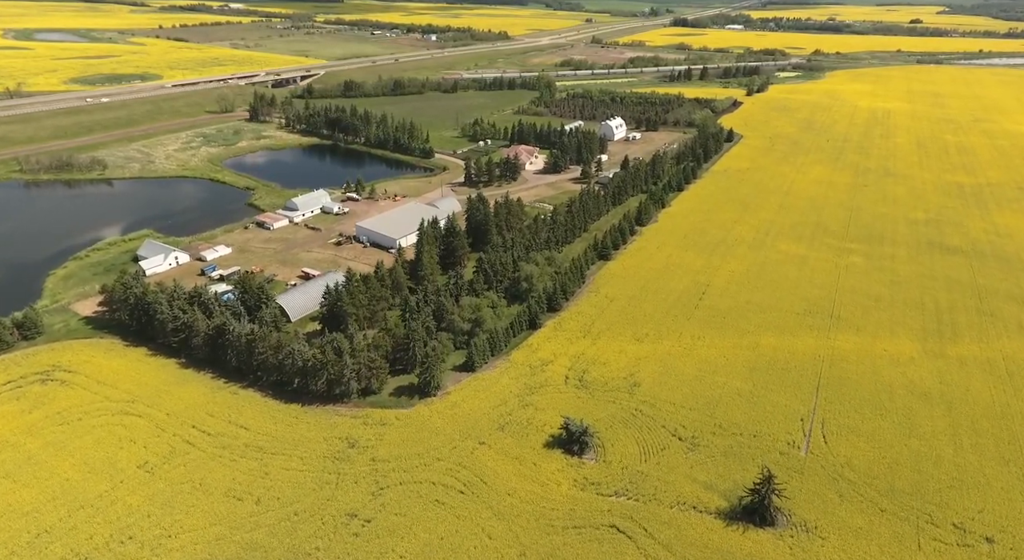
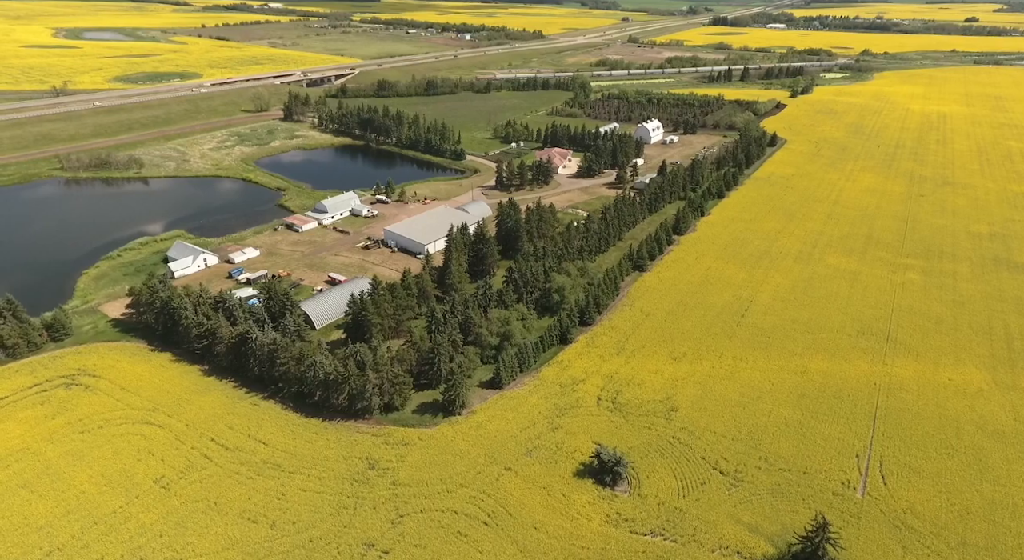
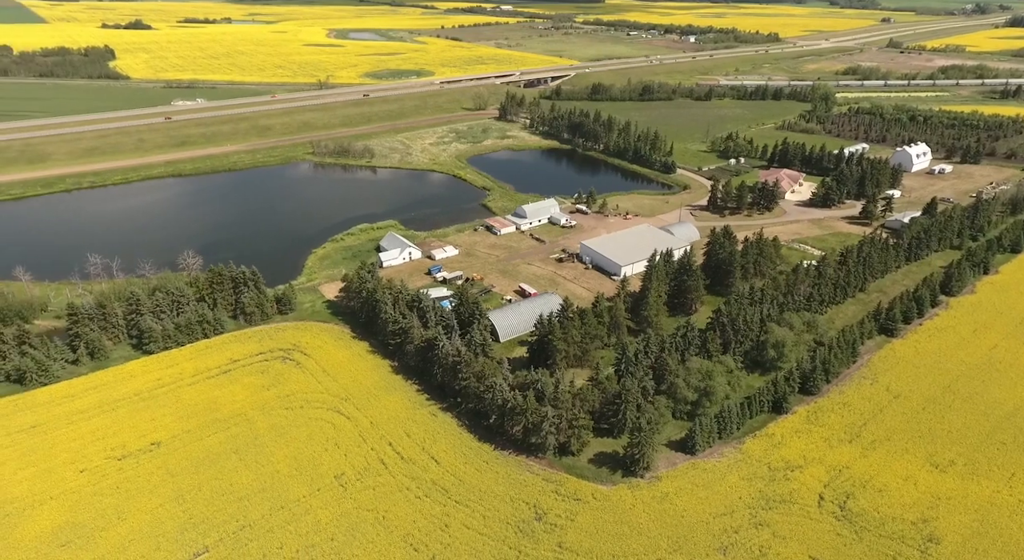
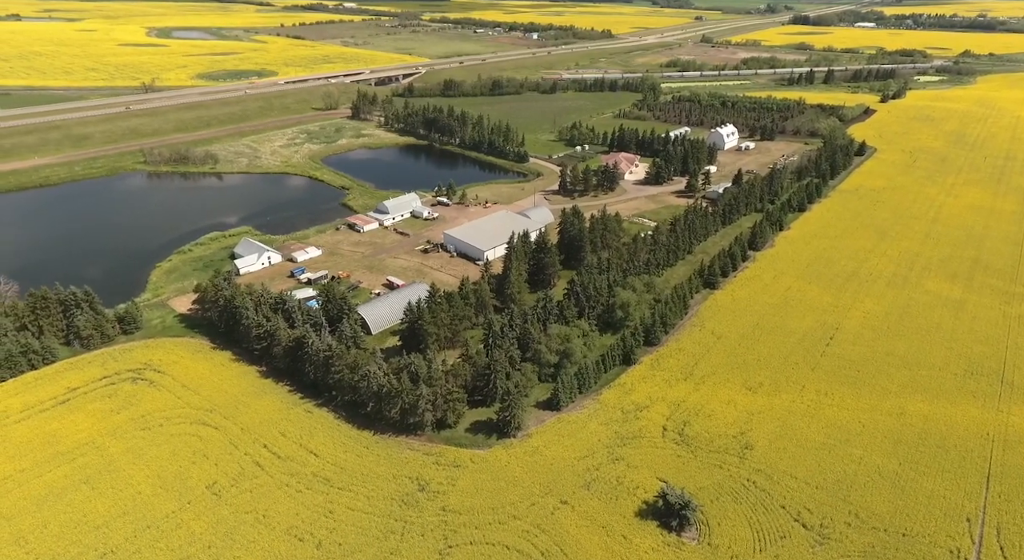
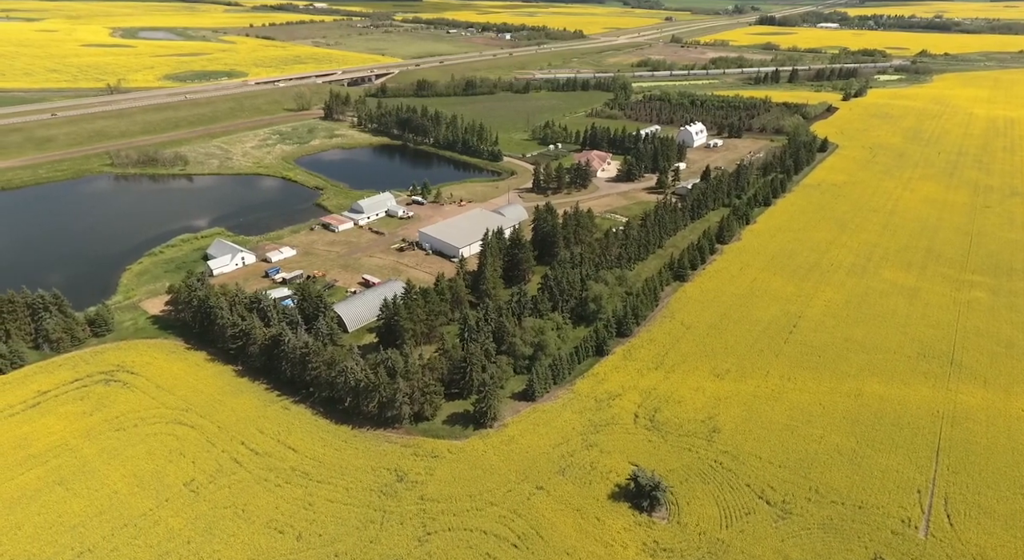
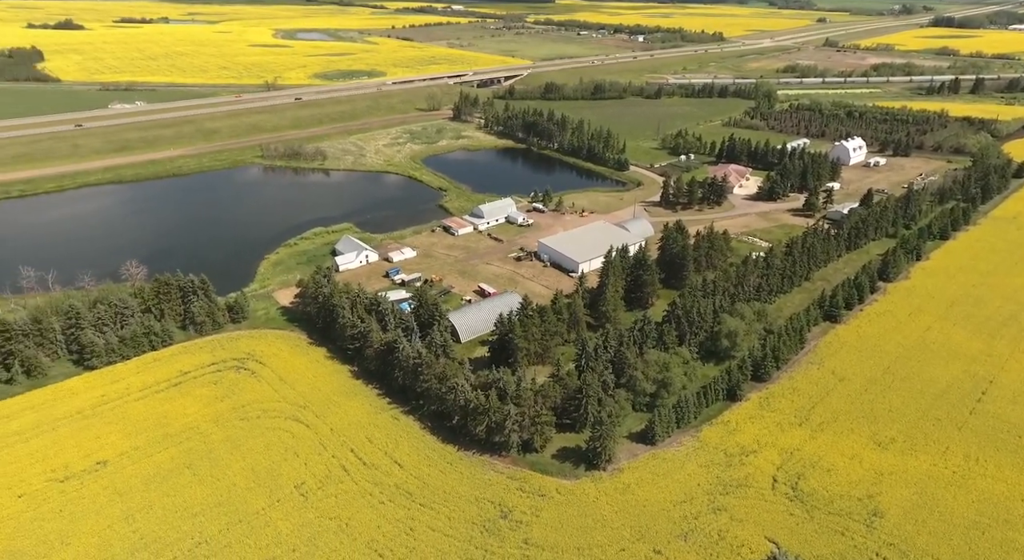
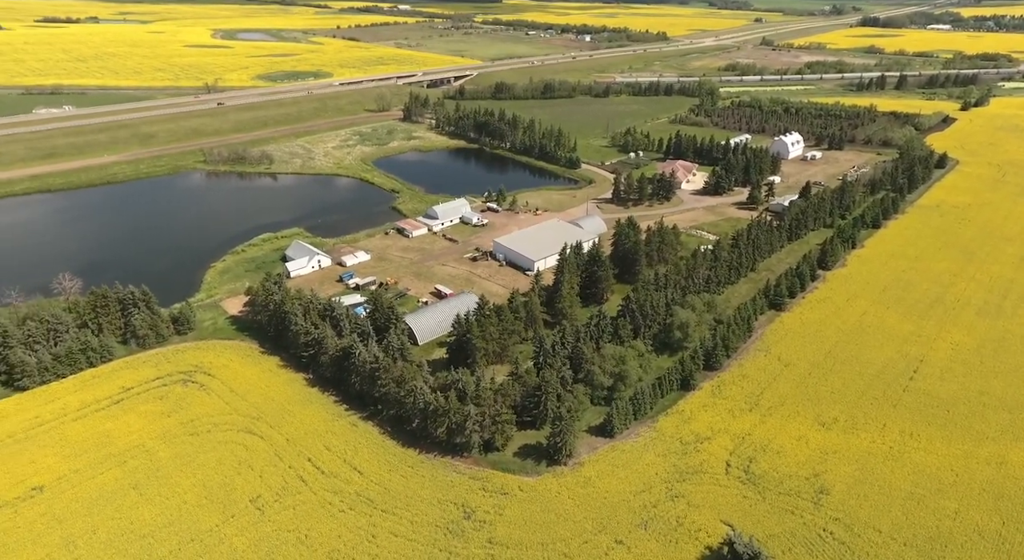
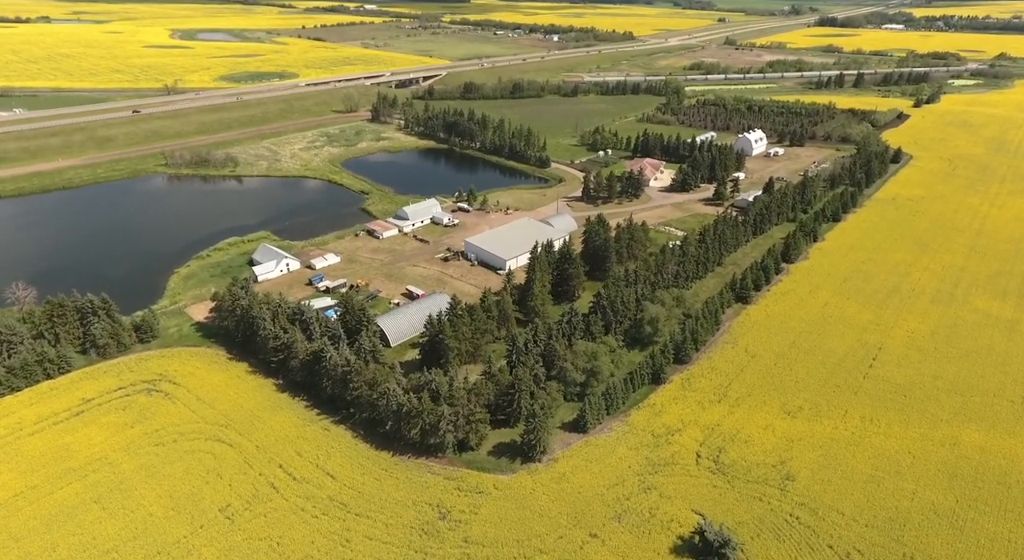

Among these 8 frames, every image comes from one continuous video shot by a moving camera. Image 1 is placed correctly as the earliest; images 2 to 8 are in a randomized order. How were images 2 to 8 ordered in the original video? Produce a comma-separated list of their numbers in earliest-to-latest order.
2, 5, 4, 8, 7, 6, 3
